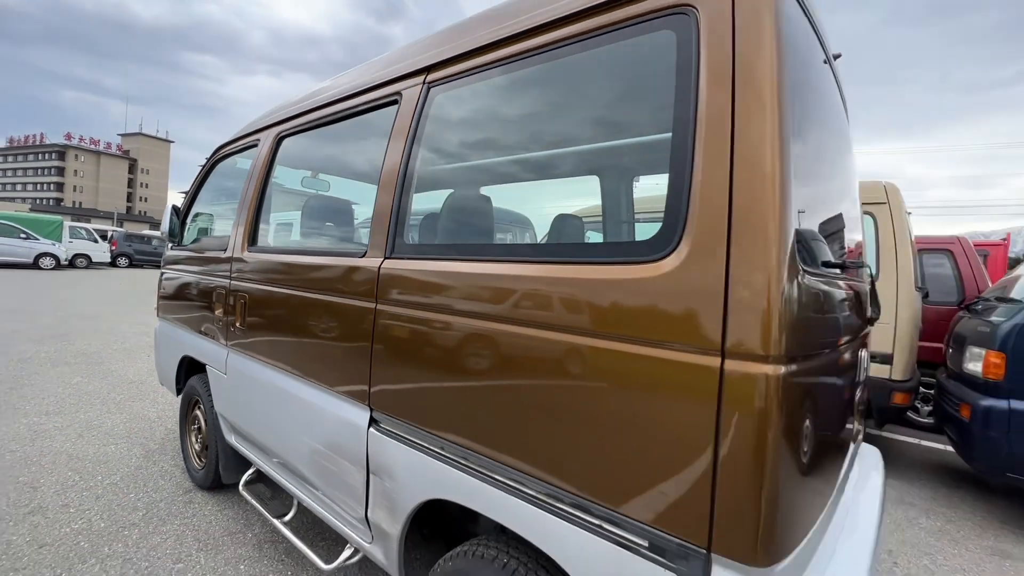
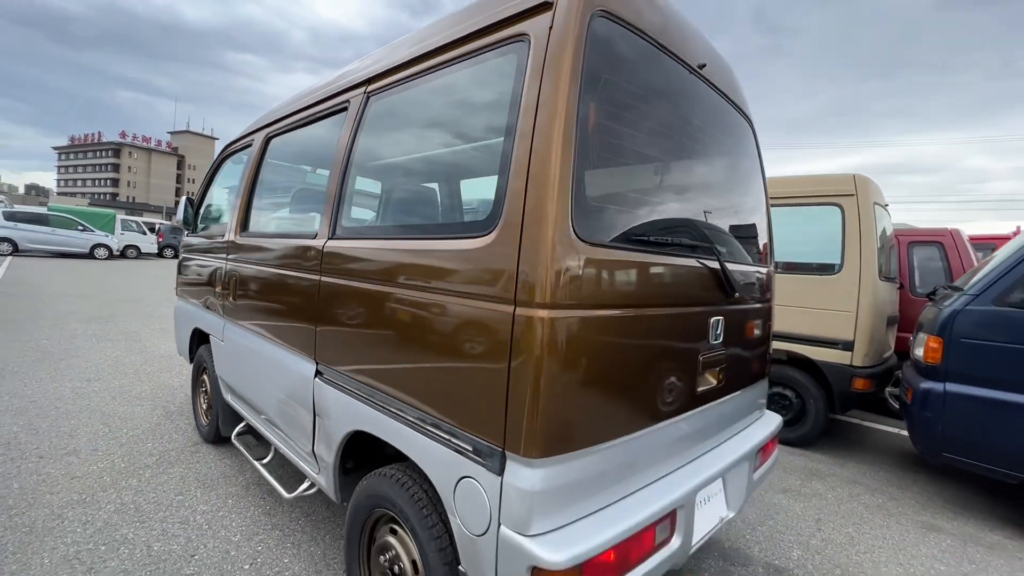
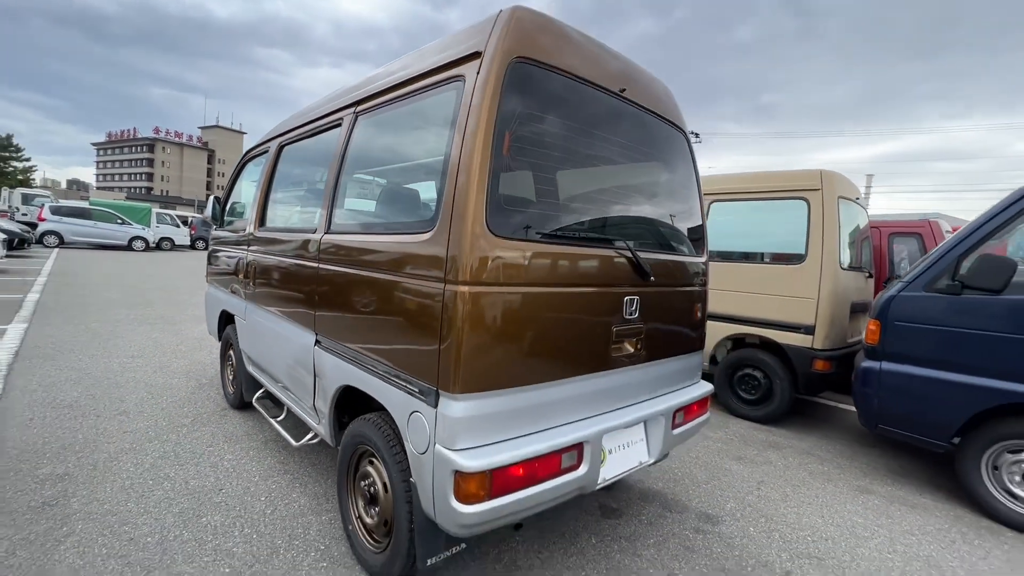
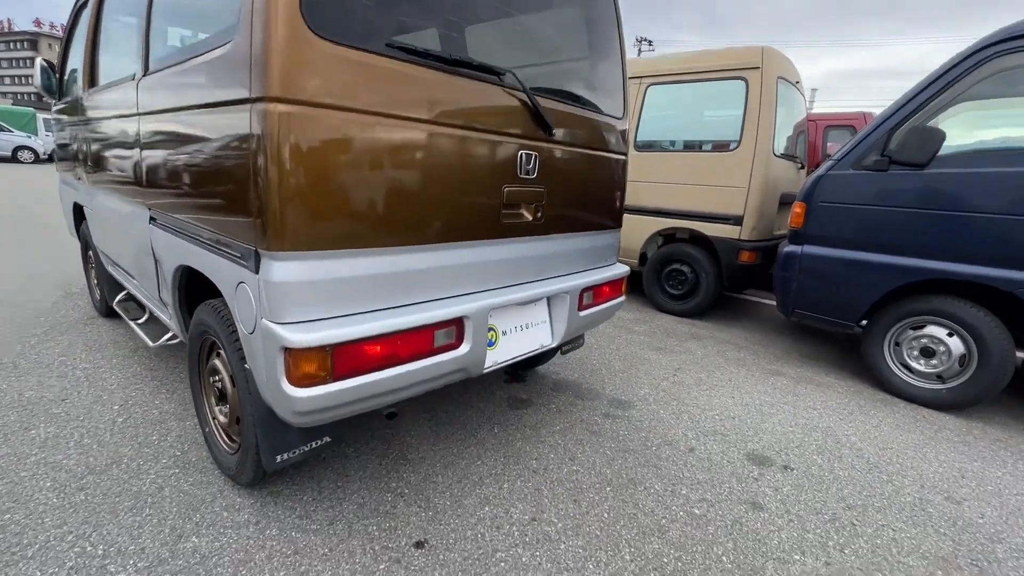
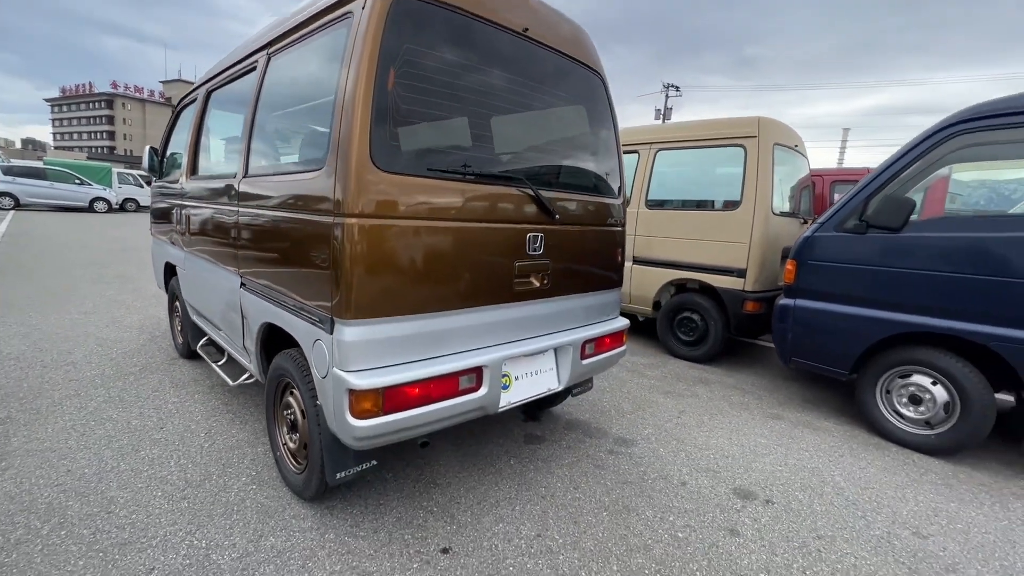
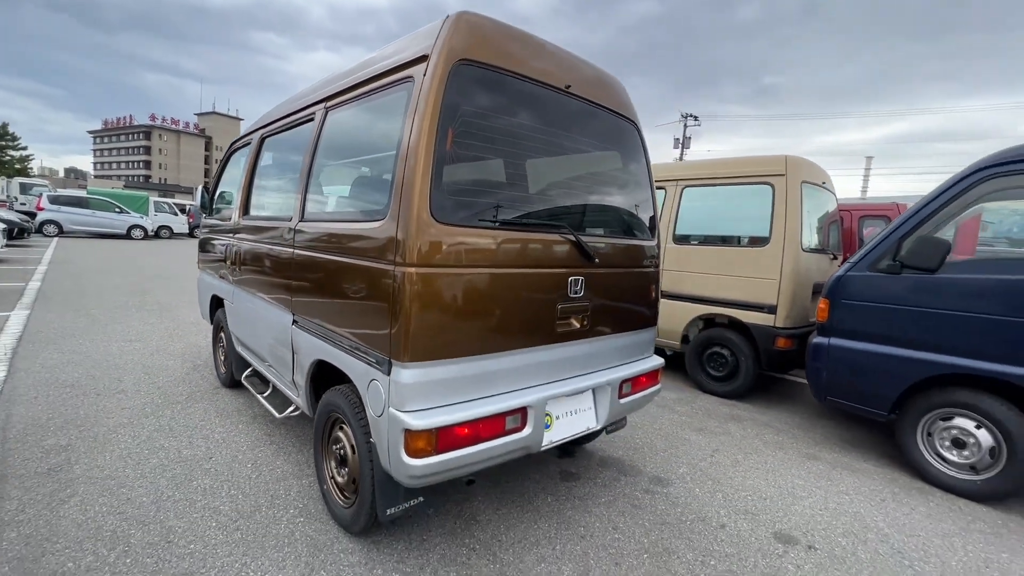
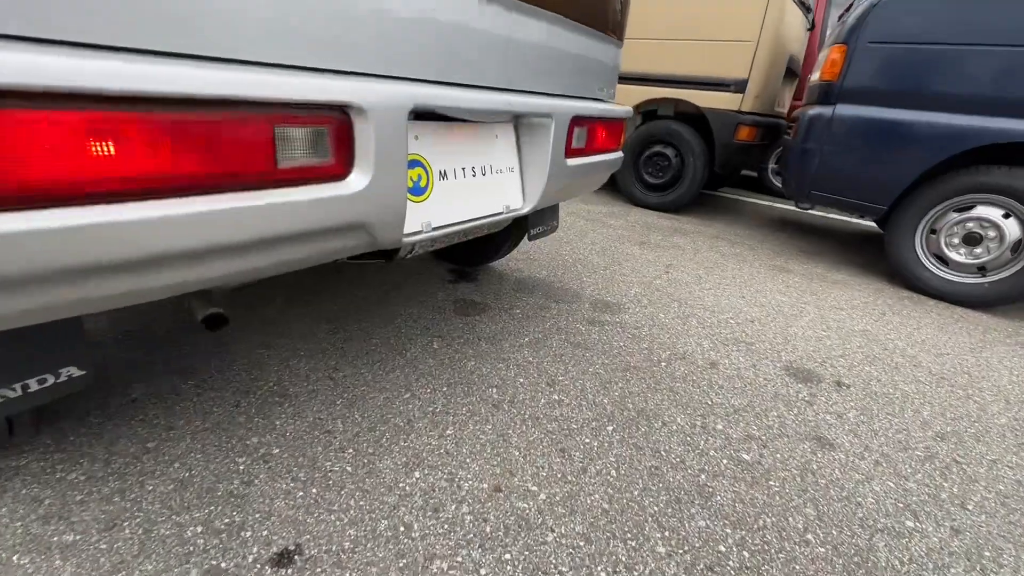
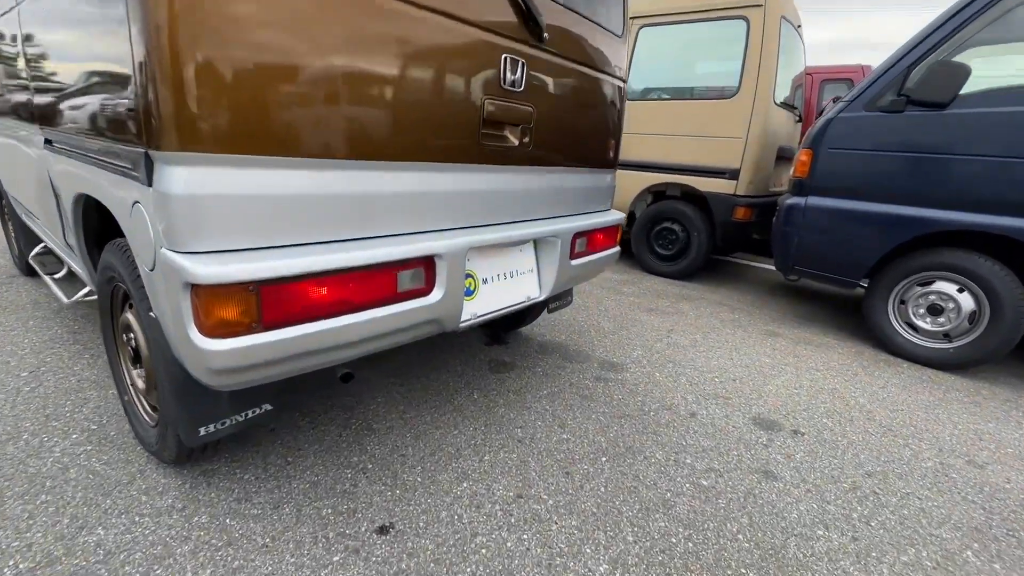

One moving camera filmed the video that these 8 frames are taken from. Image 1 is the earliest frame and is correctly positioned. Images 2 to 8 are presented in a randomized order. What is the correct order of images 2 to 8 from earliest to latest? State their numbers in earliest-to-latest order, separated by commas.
2, 3, 6, 5, 4, 8, 7
